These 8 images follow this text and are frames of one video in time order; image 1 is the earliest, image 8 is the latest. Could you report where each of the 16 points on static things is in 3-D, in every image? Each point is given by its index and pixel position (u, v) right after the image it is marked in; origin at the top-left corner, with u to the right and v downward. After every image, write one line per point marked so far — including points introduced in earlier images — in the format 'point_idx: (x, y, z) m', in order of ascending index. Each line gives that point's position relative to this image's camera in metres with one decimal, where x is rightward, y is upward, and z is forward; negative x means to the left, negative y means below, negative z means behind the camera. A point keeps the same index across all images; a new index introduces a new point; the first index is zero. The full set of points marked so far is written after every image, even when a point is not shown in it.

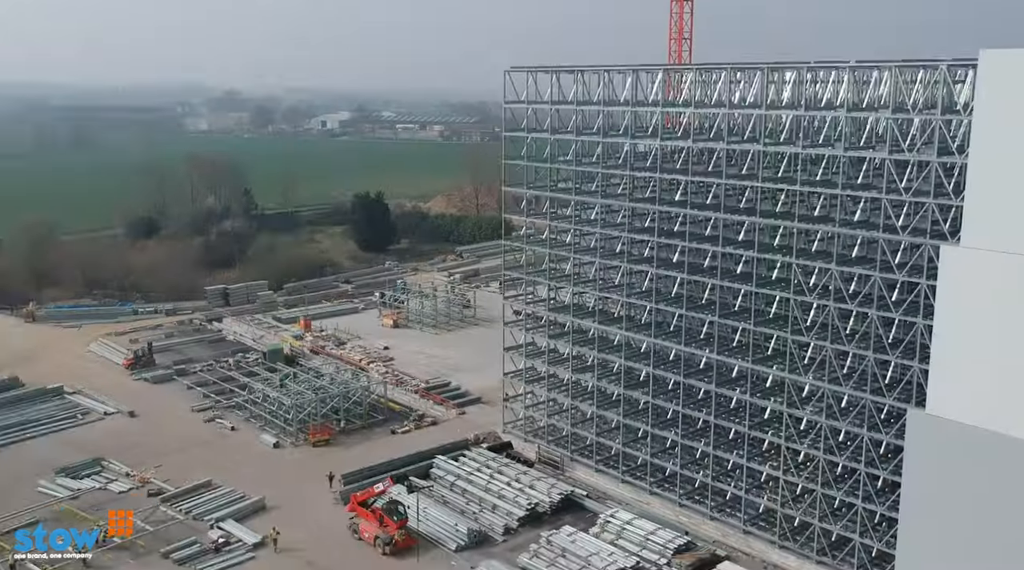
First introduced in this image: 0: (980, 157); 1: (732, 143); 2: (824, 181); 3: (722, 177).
0: (+7.3, +1.9, +15.2) m
1: (+4.3, +2.8, +19.1) m
2: (+6.0, +1.9, +18.4) m
3: (+4.2, +2.1, +19.5) m
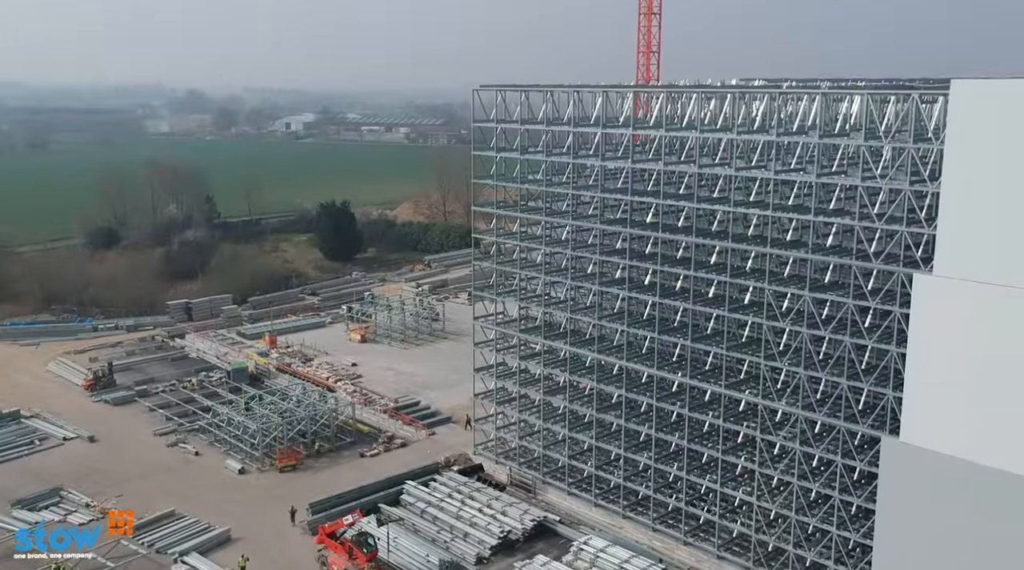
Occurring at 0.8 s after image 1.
0: (+6.9, +1.5, +15.2) m
1: (+3.7, +2.3, +19.0) m
2: (+5.4, +1.5, +18.3) m
3: (+3.6, +1.6, +19.3) m
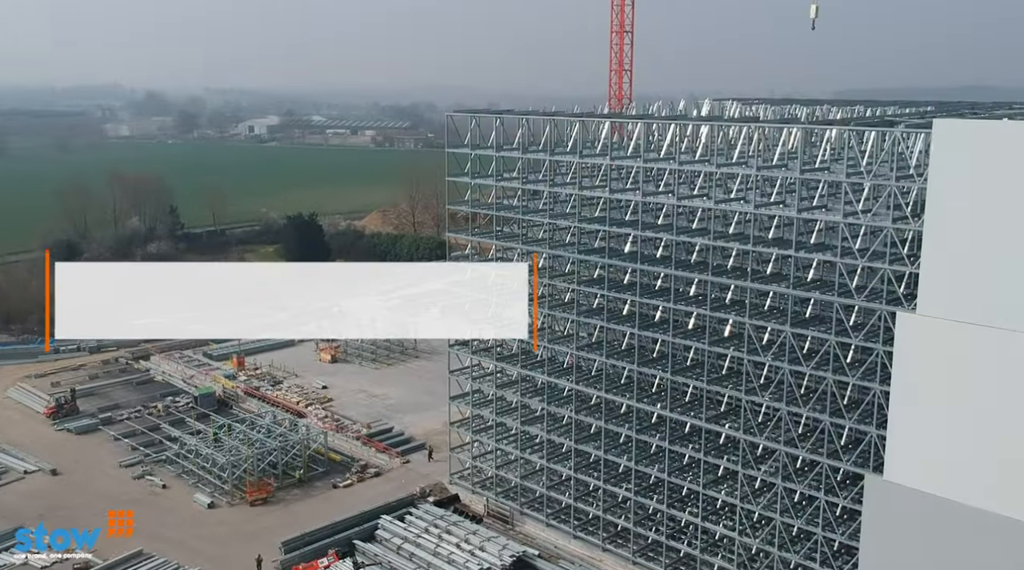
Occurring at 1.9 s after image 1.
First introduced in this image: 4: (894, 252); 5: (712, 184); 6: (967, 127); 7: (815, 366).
0: (+6.5, +0.9, +15.0) m
1: (+3.3, +1.7, +18.7) m
2: (+5.0, +0.8, +18.1) m
3: (+3.2, +1.0, +19.0) m
4: (+6.5, +0.6, +16.5) m
5: (+4.1, +2.0, +19.4) m
6: (+6.7, +2.4, +14.6) m
7: (+5.4, -1.5, +17.2) m
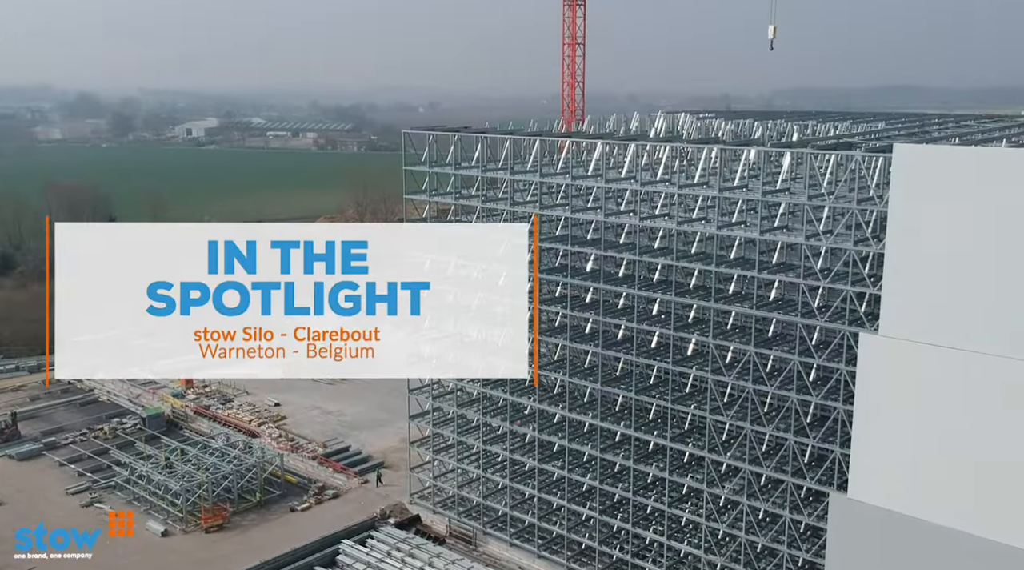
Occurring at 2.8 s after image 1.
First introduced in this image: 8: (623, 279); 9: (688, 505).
0: (+6.0, +0.5, +15.2) m
1: (+2.5, +1.3, +18.7) m
2: (+4.3, +0.5, +18.2) m
3: (+2.4, +0.6, +19.0) m
4: (+5.9, +0.2, +16.7) m
5: (+3.3, +1.6, +19.4) m
6: (+6.2, +2.0, +14.8) m
7: (+4.8, -1.8, +17.4) m
8: (+2.2, +0.1, +19.6) m
9: (+3.5, -4.3, +19.2) m
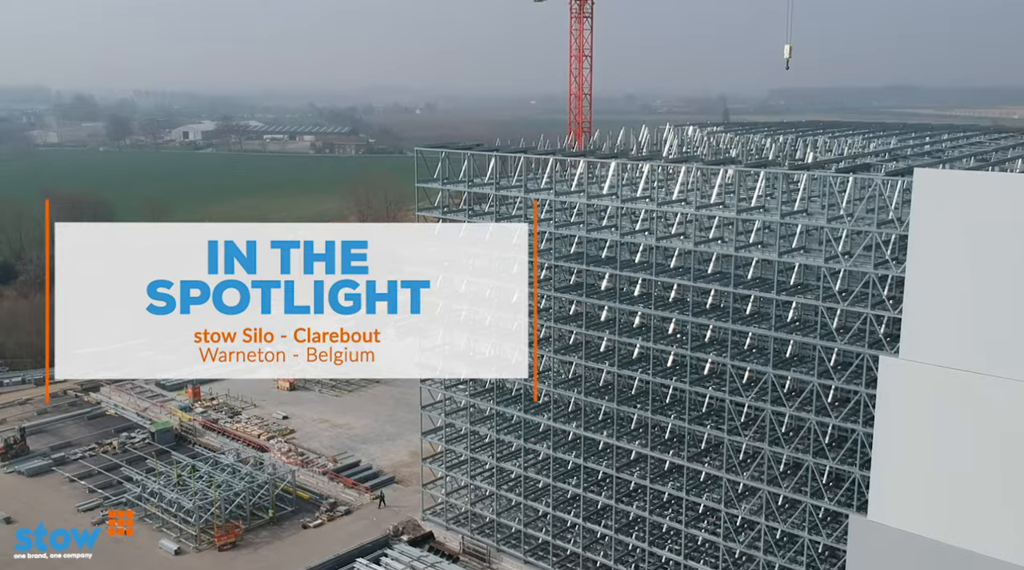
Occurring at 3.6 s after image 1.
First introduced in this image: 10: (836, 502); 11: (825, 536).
0: (+6.4, +0.1, +15.3) m
1: (+2.9, +0.9, +18.7) m
2: (+4.6, +0.1, +18.2) m
3: (+2.7, +0.3, +19.0) m
4: (+6.2, -0.2, +16.7) m
5: (+3.6, +1.3, +19.5) m
6: (+6.6, +1.6, +14.8) m
7: (+5.1, -2.2, +17.4) m
8: (+2.5, -0.3, +19.6) m
9: (+3.8, -4.7, +19.2) m
10: (+5.7, -3.8, +17.0) m
11: (+5.5, -4.4, +17.3) m
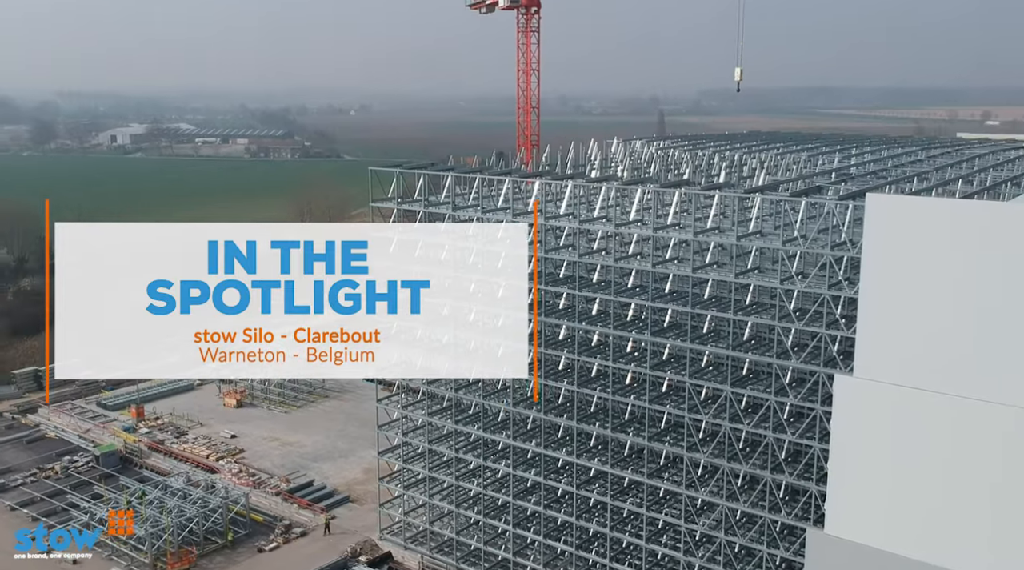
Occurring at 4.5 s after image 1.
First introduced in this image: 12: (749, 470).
0: (+5.8, -0.2, +15.7) m
1: (+2.1, +0.5, +18.9) m
2: (+3.8, -0.3, +18.6) m
3: (+1.9, -0.1, +19.3) m
4: (+5.6, -0.5, +17.2) m
5: (+2.8, +0.9, +19.7) m
6: (+6.0, +1.3, +15.3) m
7: (+4.4, -2.5, +17.8) m
8: (+1.7, -0.7, +19.8) m
9: (+3.1, -5.1, +19.5) m
10: (+5.0, -4.1, +17.5) m
11: (+4.9, -4.8, +17.7) m
12: (+4.3, -3.4, +17.8) m
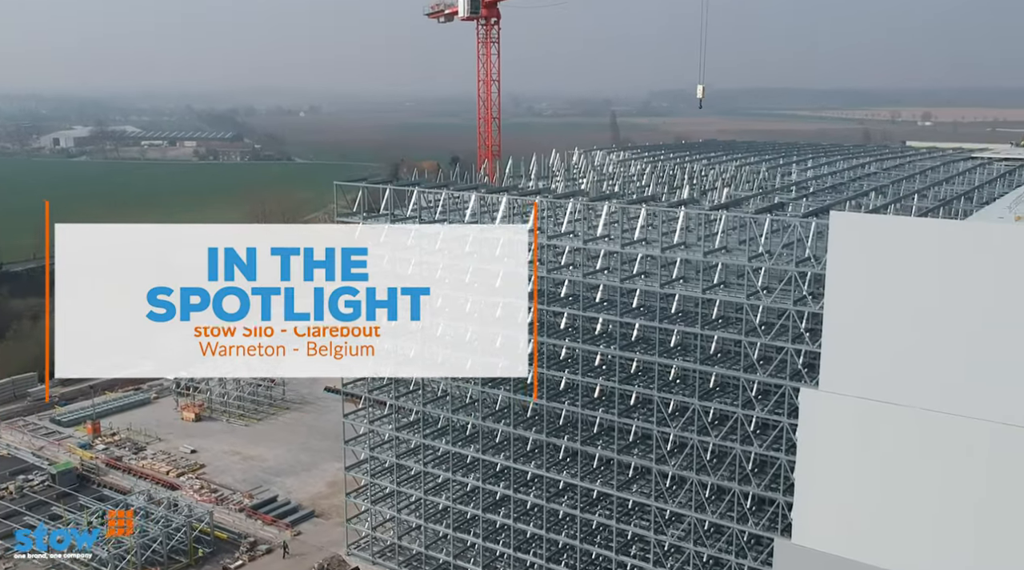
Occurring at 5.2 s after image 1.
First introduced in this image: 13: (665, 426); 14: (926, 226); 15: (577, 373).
0: (+5.4, -0.5, +16.1) m
1: (+1.4, +0.2, +19.1) m
2: (+3.2, -0.5, +18.8) m
3: (+1.3, -0.4, +19.4) m
4: (+5.1, -0.8, +17.6) m
5: (+2.1, +0.6, +19.9) m
6: (+5.6, +1.0, +15.7) m
7: (+3.9, -2.8, +18.1) m
8: (+1.1, -1.0, +20.0) m
9: (+2.5, -5.4, +19.8) m
10: (+4.5, -4.4, +17.8) m
11: (+4.4, -5.0, +18.0) m
12: (+3.8, -3.6, +18.1) m
13: (+2.9, -2.7, +18.7) m
14: (+6.4, +0.9, +15.1) m
15: (+1.3, -1.8, +19.7) m
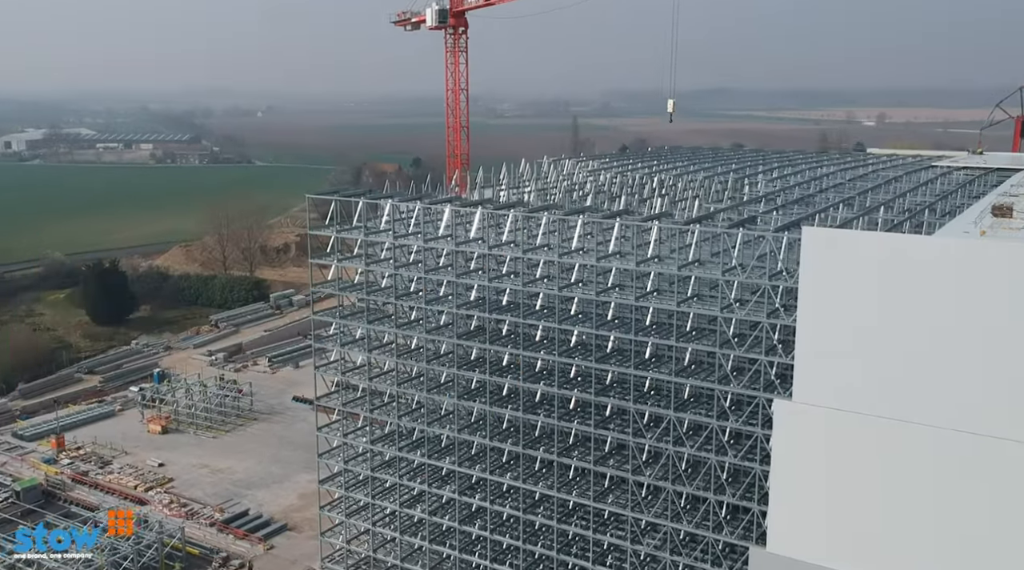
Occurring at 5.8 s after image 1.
0: (+5.0, -0.7, +16.4) m
1: (+1.0, 0.0, +19.2) m
2: (+2.8, -0.8, +19.1) m
3: (+0.8, -0.7, +19.5) m
4: (+4.6, -1.0, +17.8) m
5: (+1.6, +0.4, +20.1) m
6: (+5.2, +0.8, +16.0) m
7: (+3.5, -3.1, +18.3) m
8: (+0.5, -1.2, +20.1) m
9: (+2.0, -5.6, +19.9) m
10: (+4.1, -4.6, +18.1) m
11: (+4.0, -5.3, +18.3) m
12: (+3.4, -3.9, +18.3) m
13: (+2.5, -2.9, +18.9) m
14: (+6.1, +0.7, +15.4) m
15: (+0.8, -2.0, +19.8) m
